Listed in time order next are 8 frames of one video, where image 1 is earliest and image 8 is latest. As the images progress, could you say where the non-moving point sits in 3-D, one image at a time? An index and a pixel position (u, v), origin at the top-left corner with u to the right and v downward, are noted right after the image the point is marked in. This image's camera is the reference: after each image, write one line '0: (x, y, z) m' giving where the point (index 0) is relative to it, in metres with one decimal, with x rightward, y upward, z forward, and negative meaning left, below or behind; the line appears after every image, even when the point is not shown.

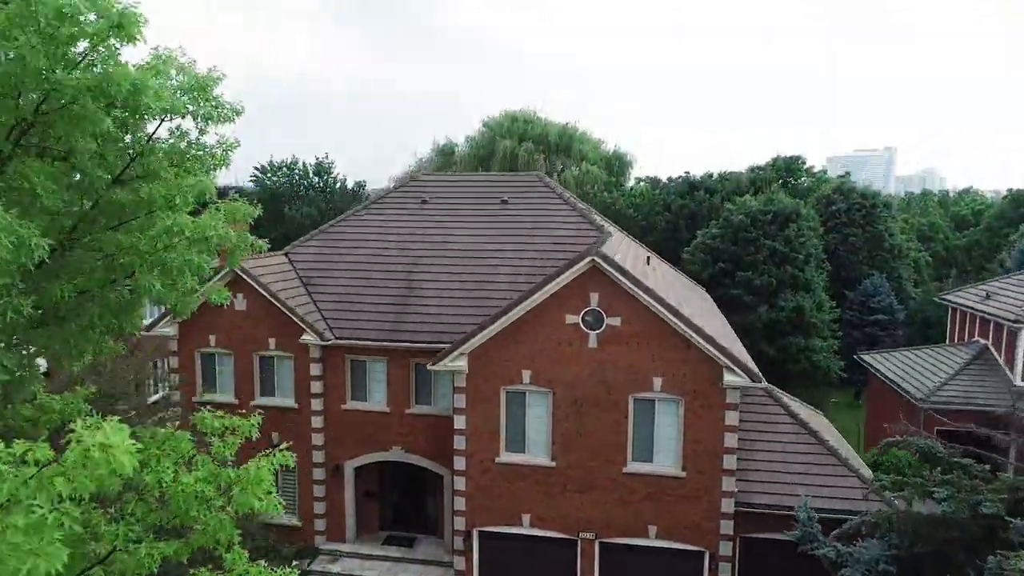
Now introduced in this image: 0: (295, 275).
0: (-4.1, +0.2, +13.3) m
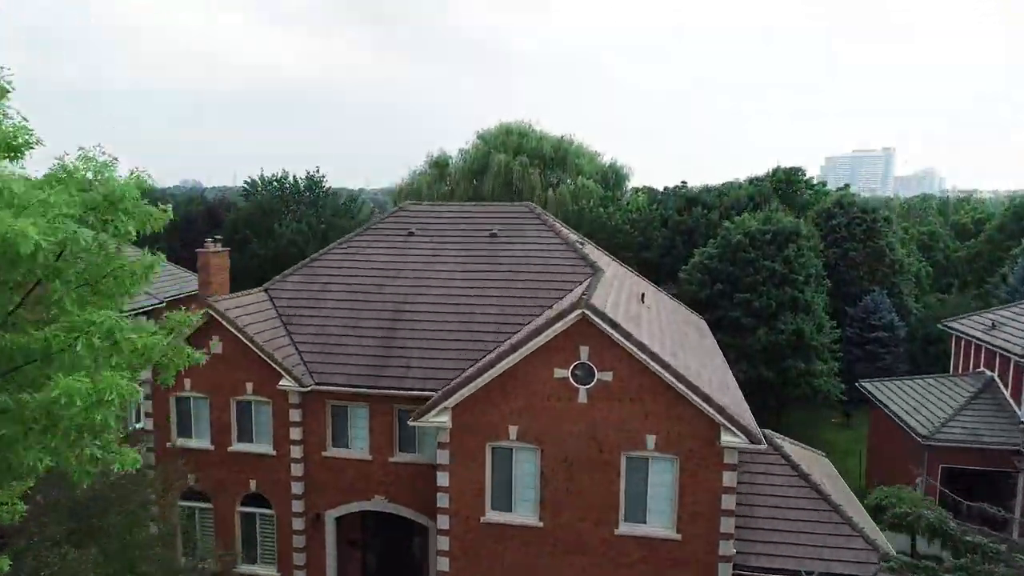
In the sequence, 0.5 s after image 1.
0: (-4.3, -0.5, +12.8) m
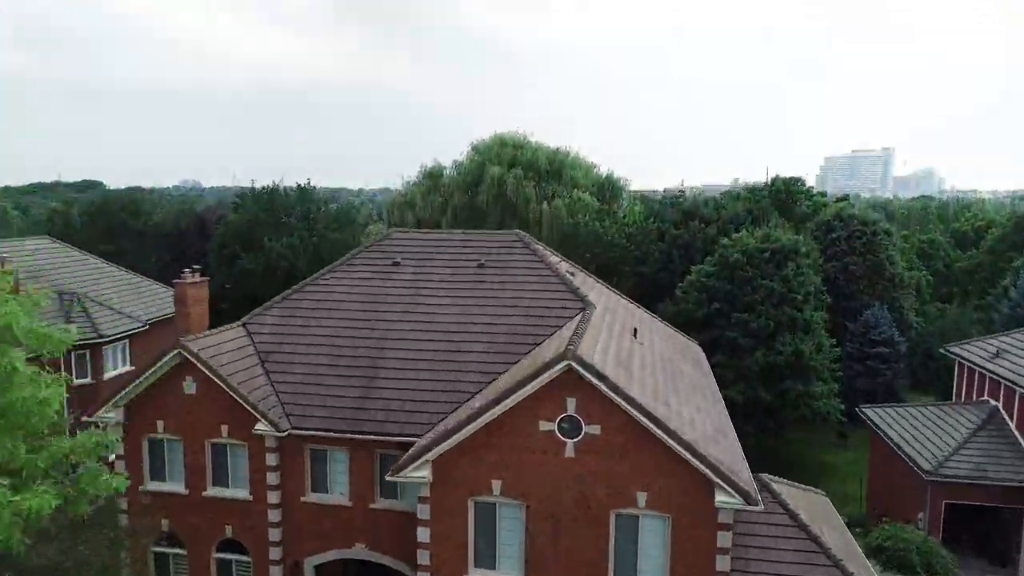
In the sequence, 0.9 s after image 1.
0: (-4.5, -1.1, +12.3) m
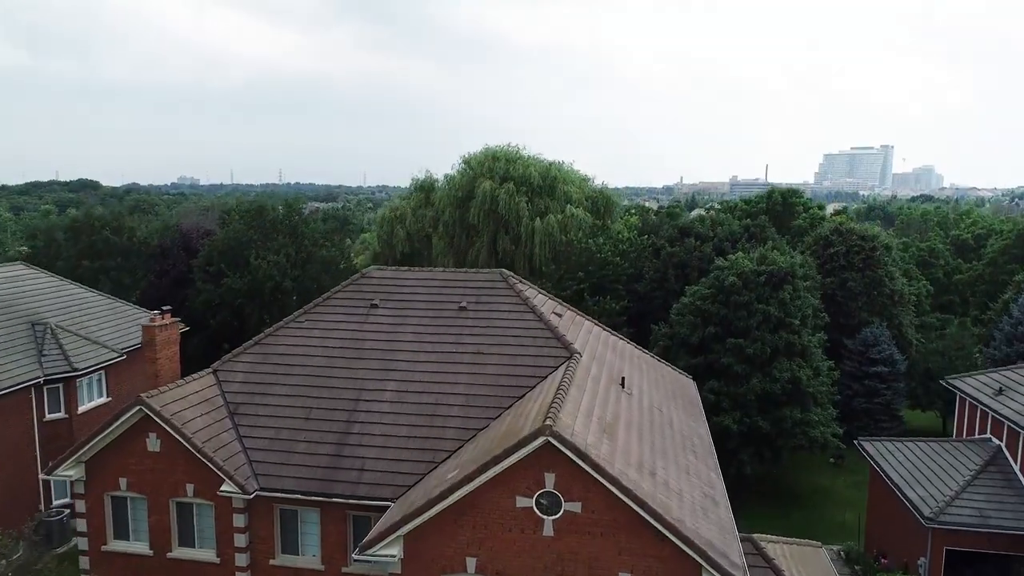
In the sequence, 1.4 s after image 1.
0: (-4.8, -1.9, +11.8) m
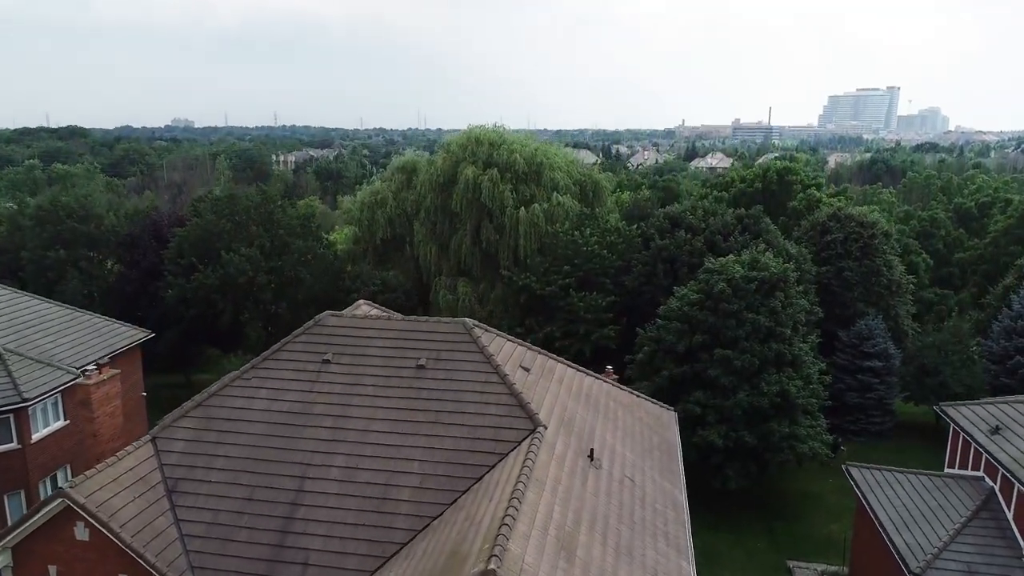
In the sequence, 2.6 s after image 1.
0: (-5.4, -2.9, +10.9) m
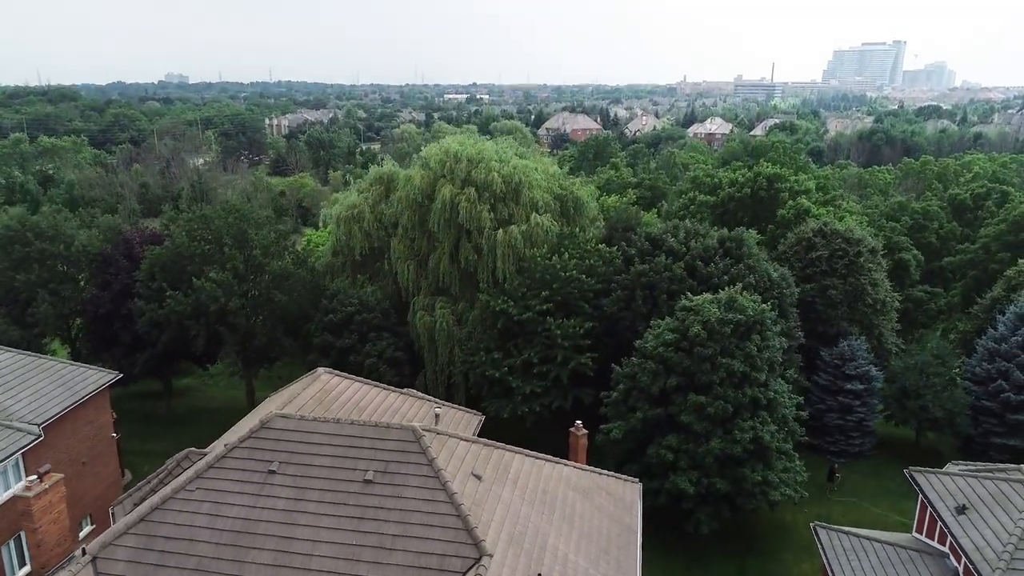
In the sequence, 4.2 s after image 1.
0: (-6.2, -4.7, +10.7) m
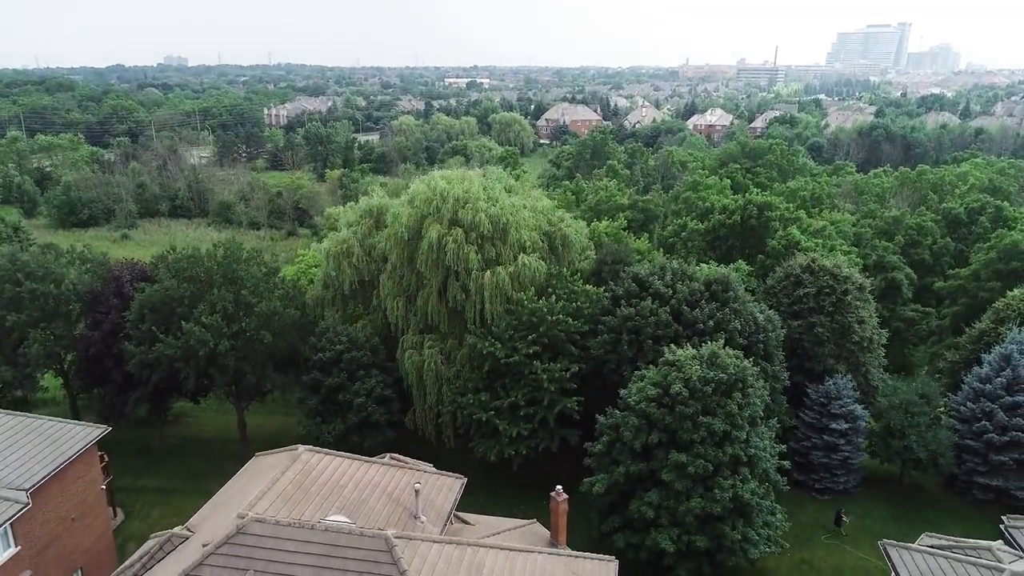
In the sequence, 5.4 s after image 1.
0: (-6.7, -6.7, +11.0) m
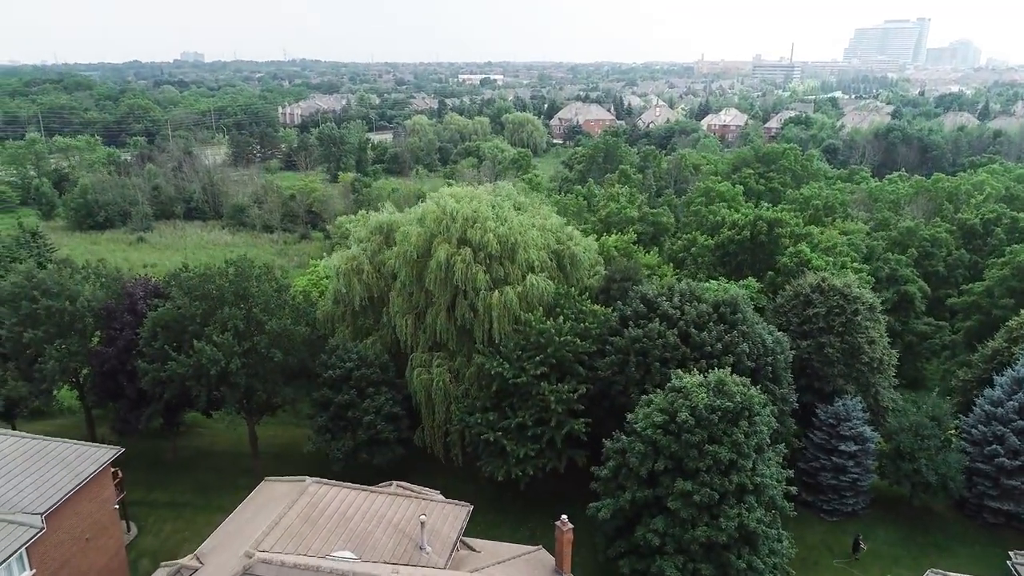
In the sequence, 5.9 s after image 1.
0: (-6.7, -7.5, +11.3) m
